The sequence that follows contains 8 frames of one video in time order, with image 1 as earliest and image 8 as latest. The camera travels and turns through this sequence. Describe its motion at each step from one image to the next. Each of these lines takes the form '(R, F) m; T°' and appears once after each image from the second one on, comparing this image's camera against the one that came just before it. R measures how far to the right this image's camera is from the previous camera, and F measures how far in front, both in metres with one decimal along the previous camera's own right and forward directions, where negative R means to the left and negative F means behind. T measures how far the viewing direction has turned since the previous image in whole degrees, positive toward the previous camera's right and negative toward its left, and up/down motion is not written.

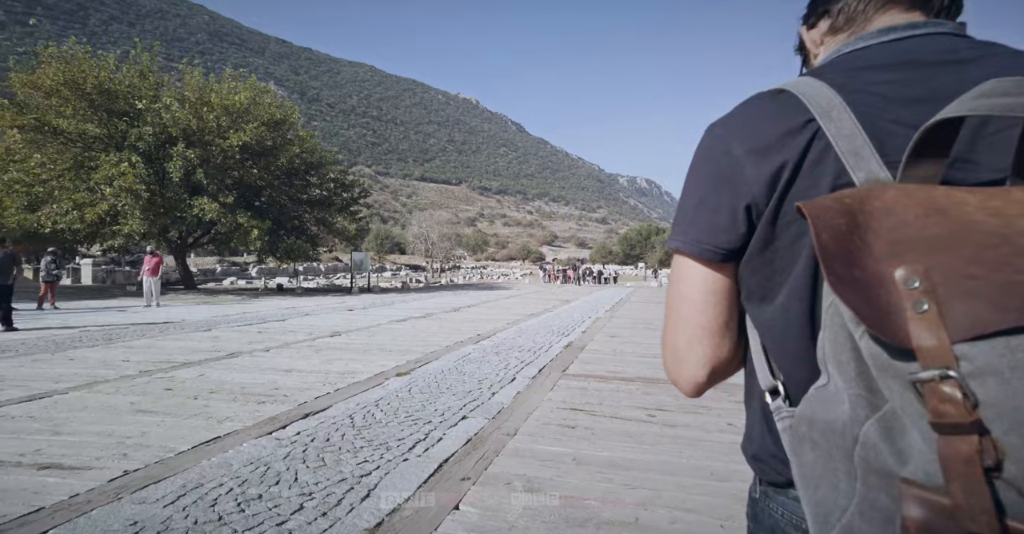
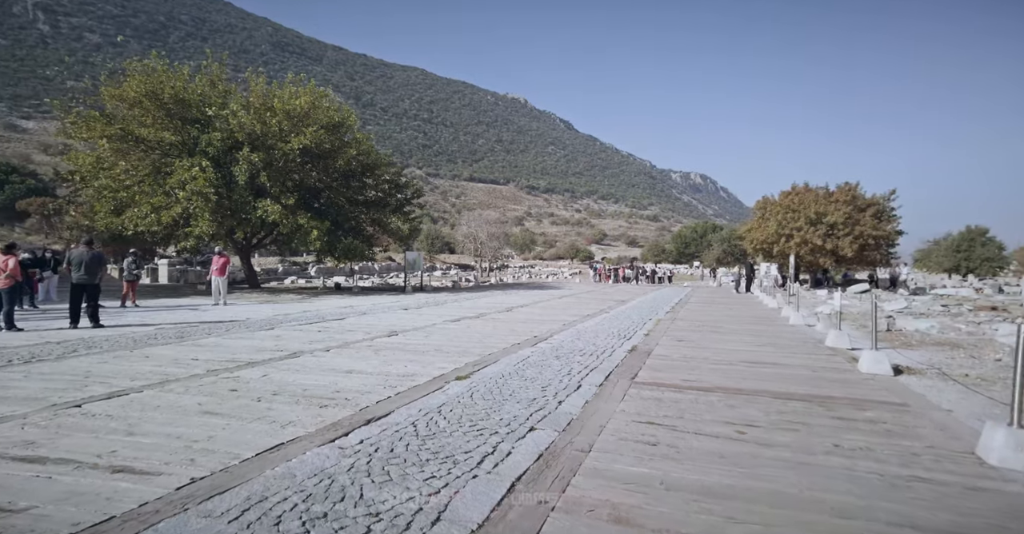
(-0.2, +0.3) m; -5°
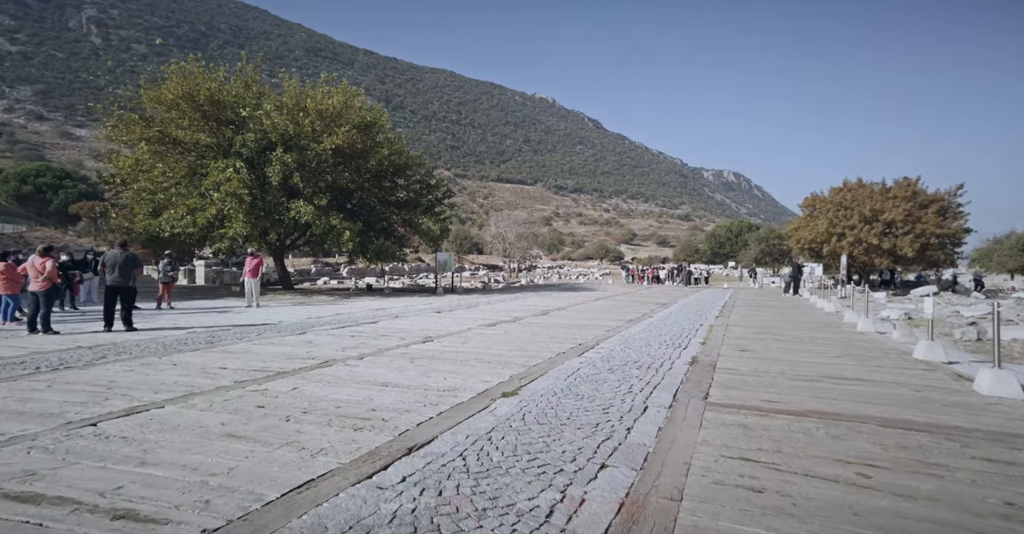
(-0.2, +0.7) m; -3°
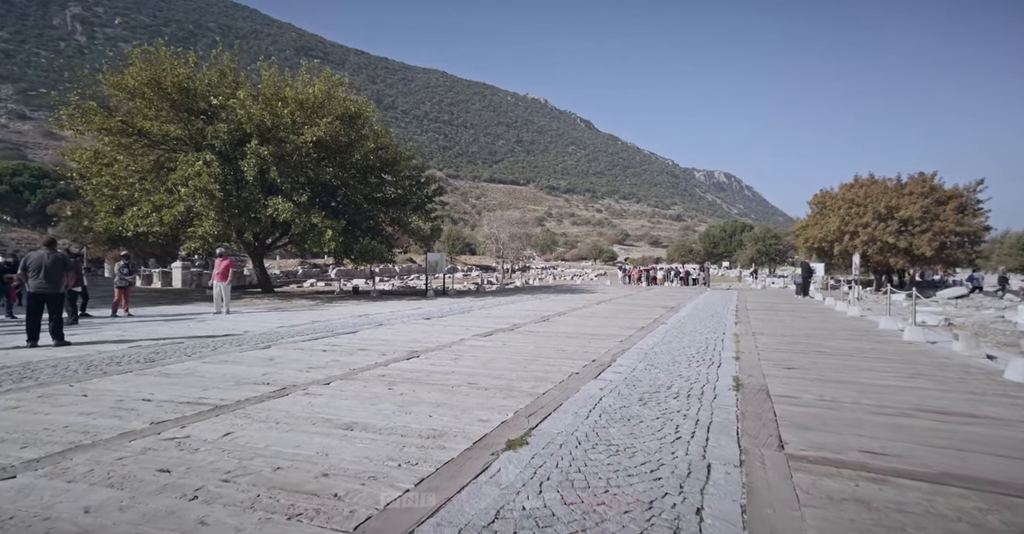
(-0.1, +1.6) m; +1°
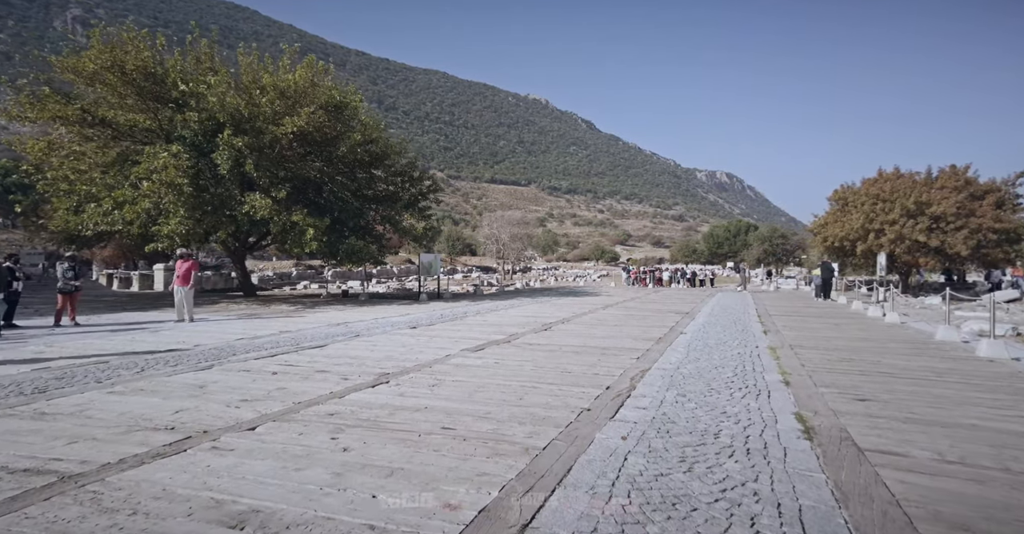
(+0.1, +1.8) m; 0°
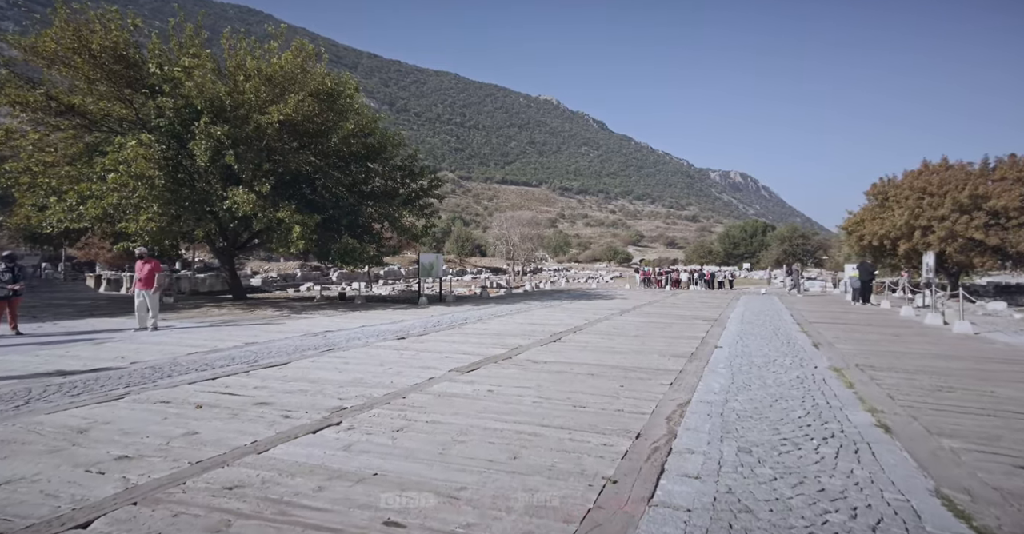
(+0.2, +1.9) m; -1°
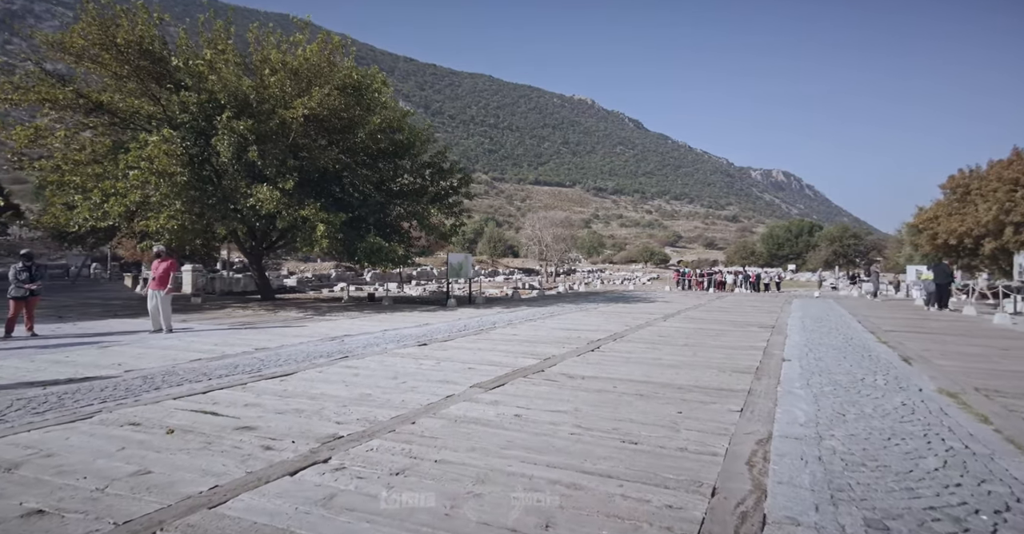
(0.0, +1.2) m; -3°
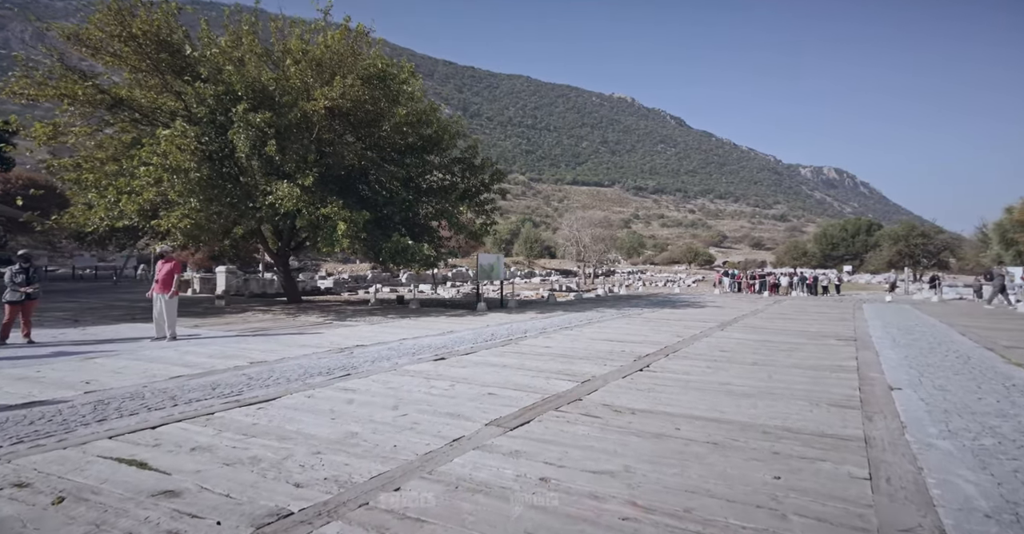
(+0.1, +1.6) m; -4°
